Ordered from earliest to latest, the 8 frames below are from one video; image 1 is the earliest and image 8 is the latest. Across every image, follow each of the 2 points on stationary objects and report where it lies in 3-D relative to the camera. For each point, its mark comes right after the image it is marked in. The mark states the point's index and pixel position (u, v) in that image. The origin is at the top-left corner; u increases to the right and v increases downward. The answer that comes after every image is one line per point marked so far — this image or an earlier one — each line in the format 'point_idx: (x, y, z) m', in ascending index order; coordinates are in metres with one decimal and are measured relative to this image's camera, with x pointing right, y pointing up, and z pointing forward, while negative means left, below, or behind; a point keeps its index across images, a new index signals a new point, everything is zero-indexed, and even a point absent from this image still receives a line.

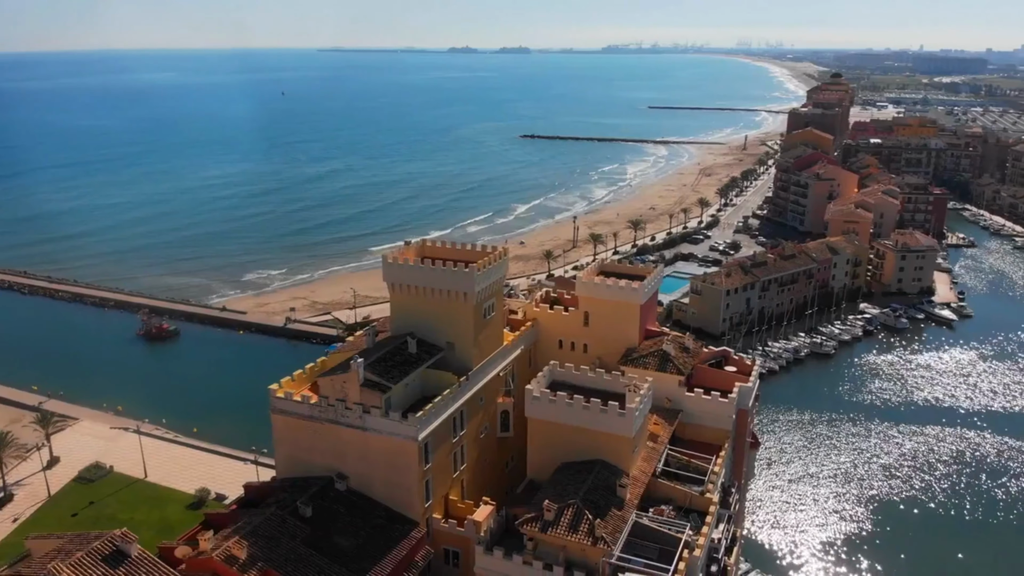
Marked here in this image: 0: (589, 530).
0: (+1.7, -5.2, +19.0) m
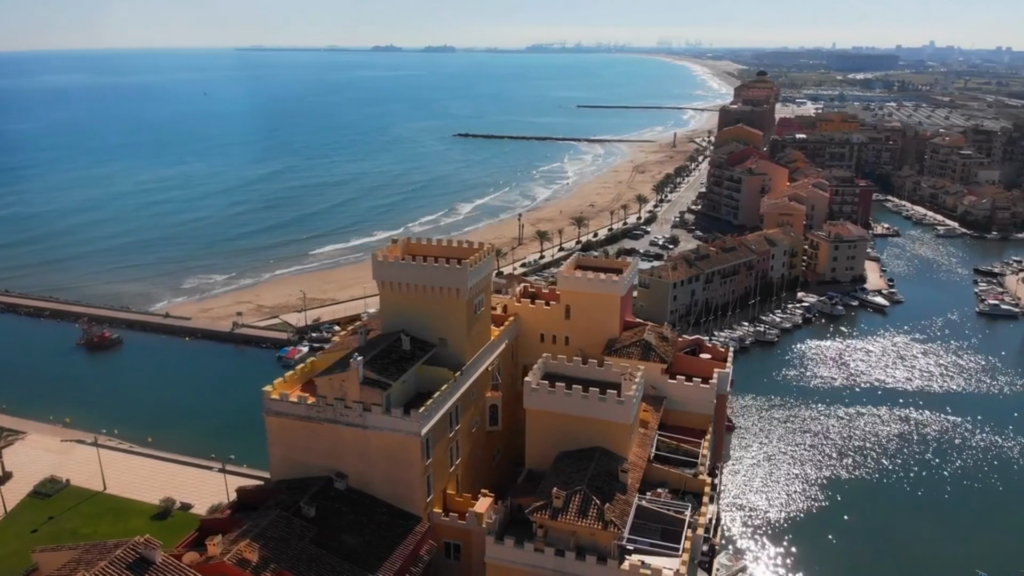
0: (+1.9, -5.0, +19.5) m
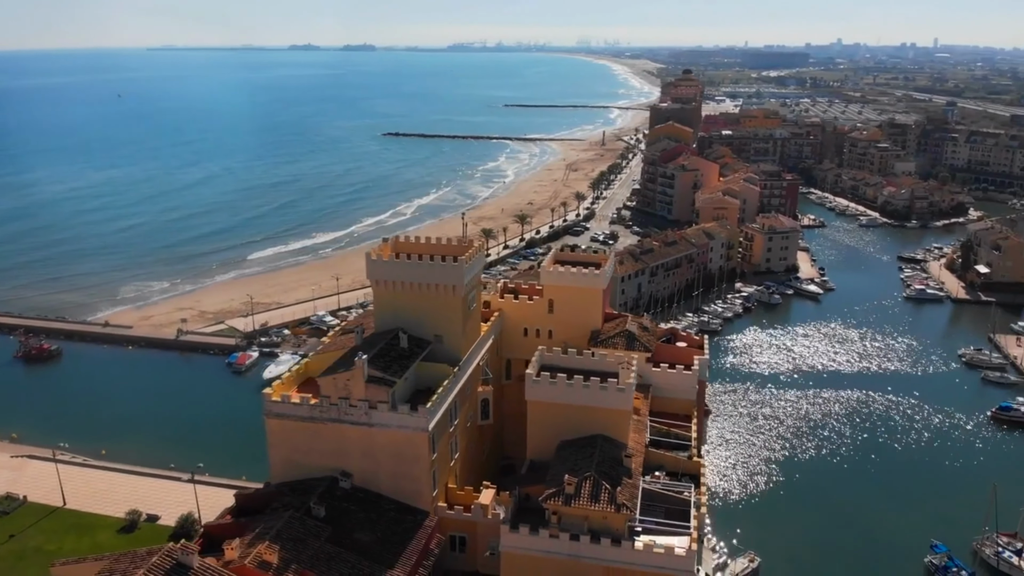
0: (+2.2, -4.8, +20.1) m
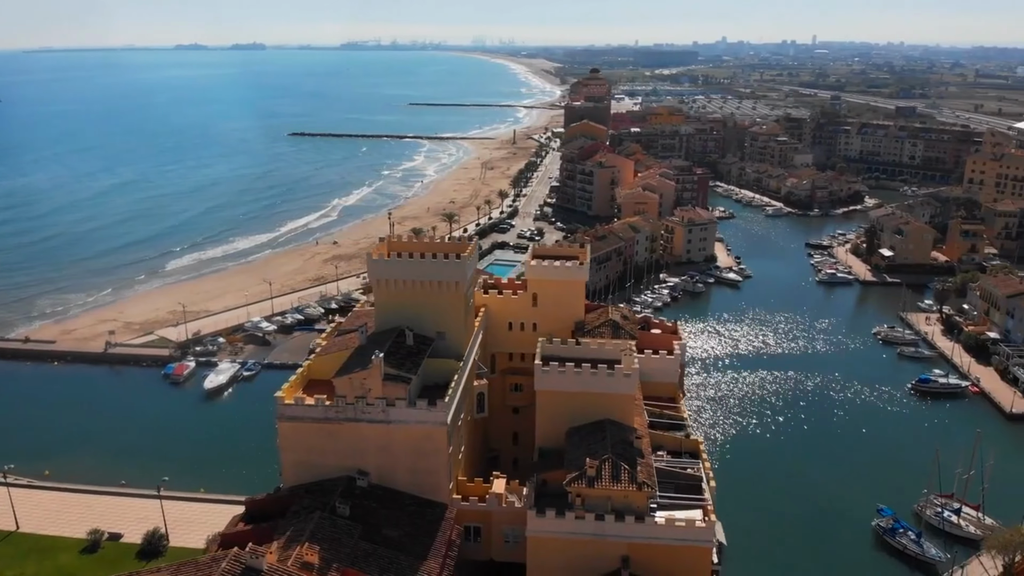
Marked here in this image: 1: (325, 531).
0: (+2.8, -4.5, +21.1) m
1: (-4.2, -5.5, +19.9) m
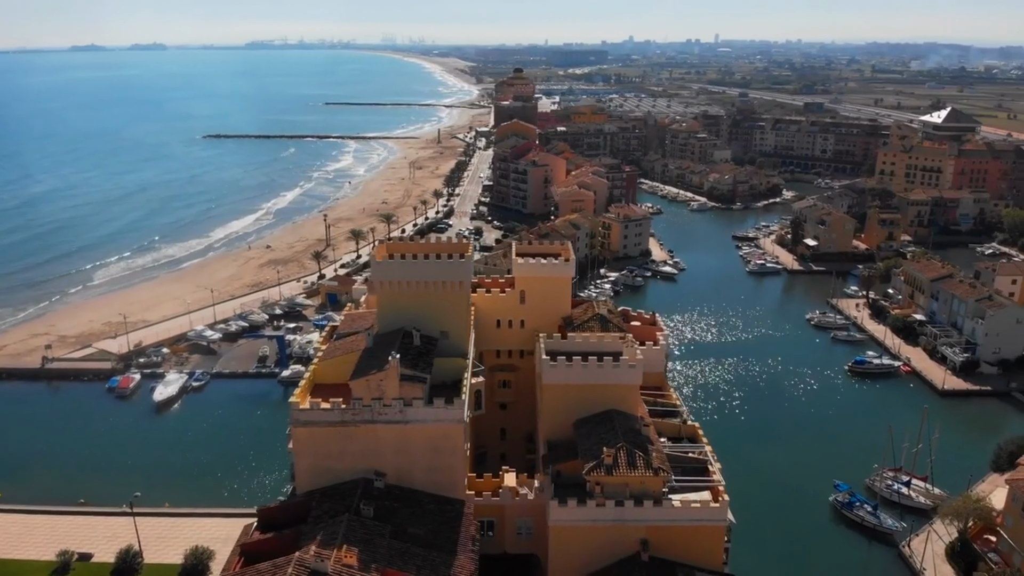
0: (+3.3, -4.4, +21.9) m
1: (-3.5, -5.5, +20.0) m
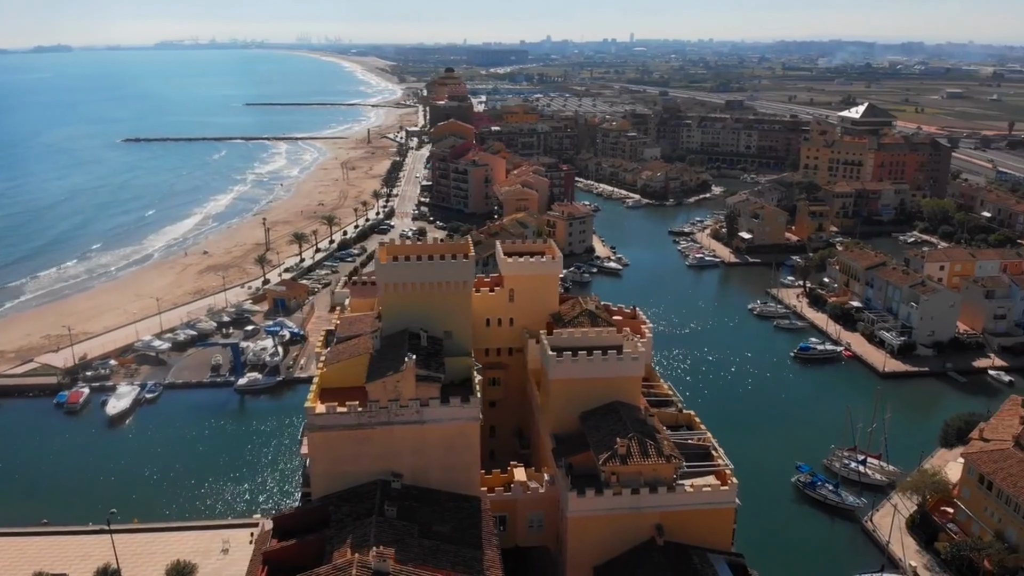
0: (+3.8, -4.2, +22.7) m
1: (-2.8, -5.6, +20.1) m
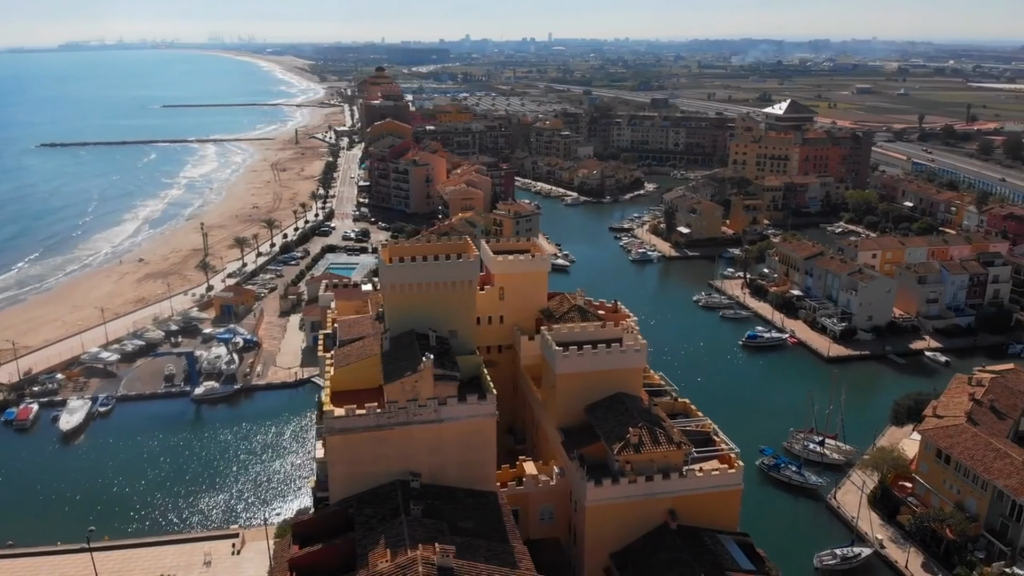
0: (+4.2, -4.1, +23.5) m
1: (-2.1, -5.6, +20.3) m
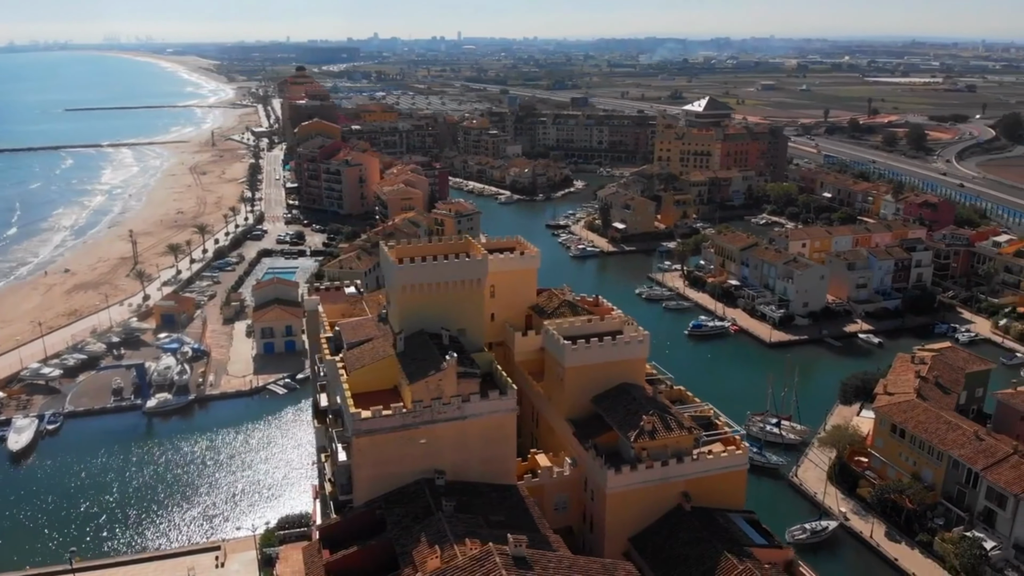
0: (+4.7, -3.8, +24.5) m
1: (-1.2, -5.6, +20.7) m
